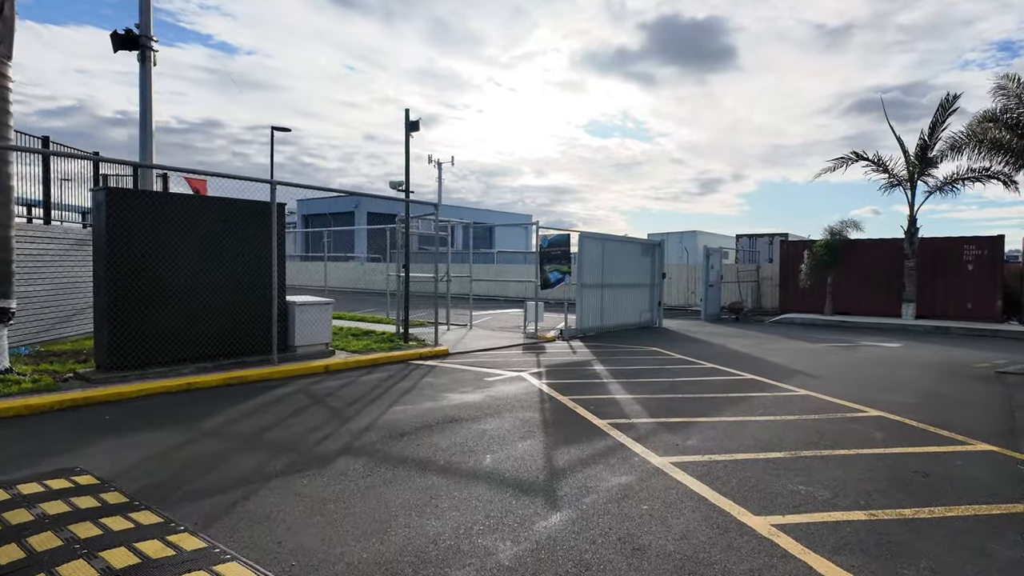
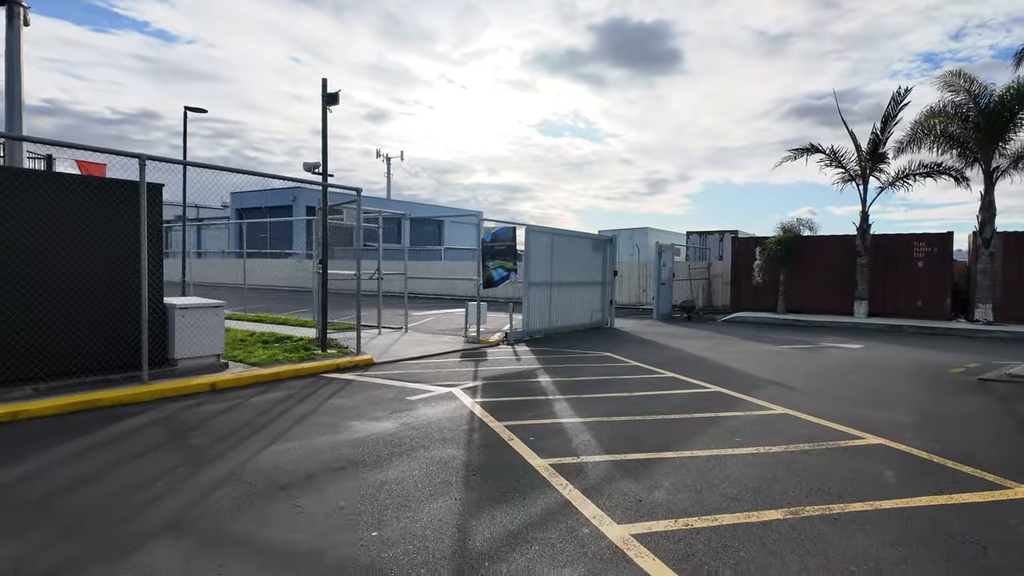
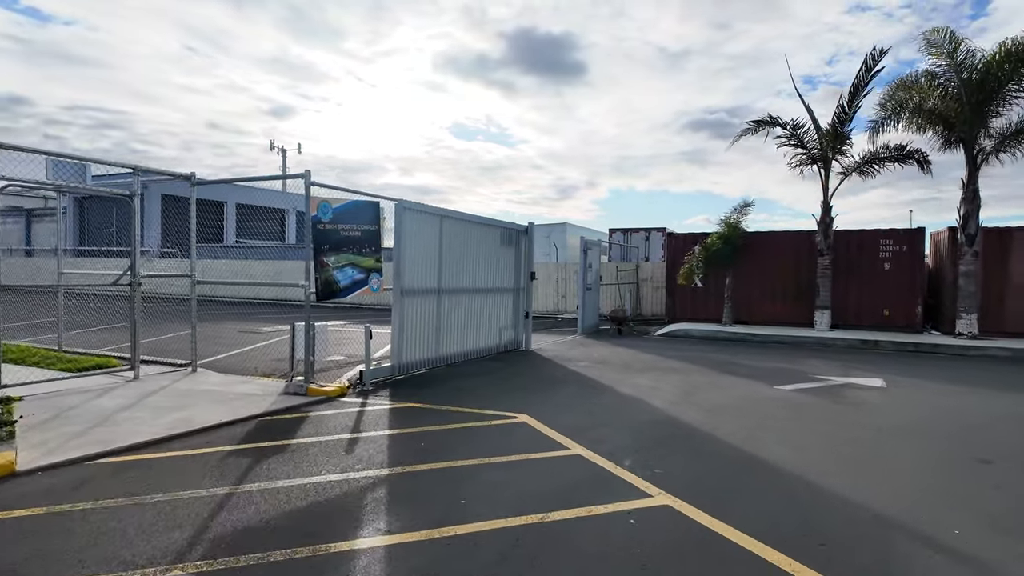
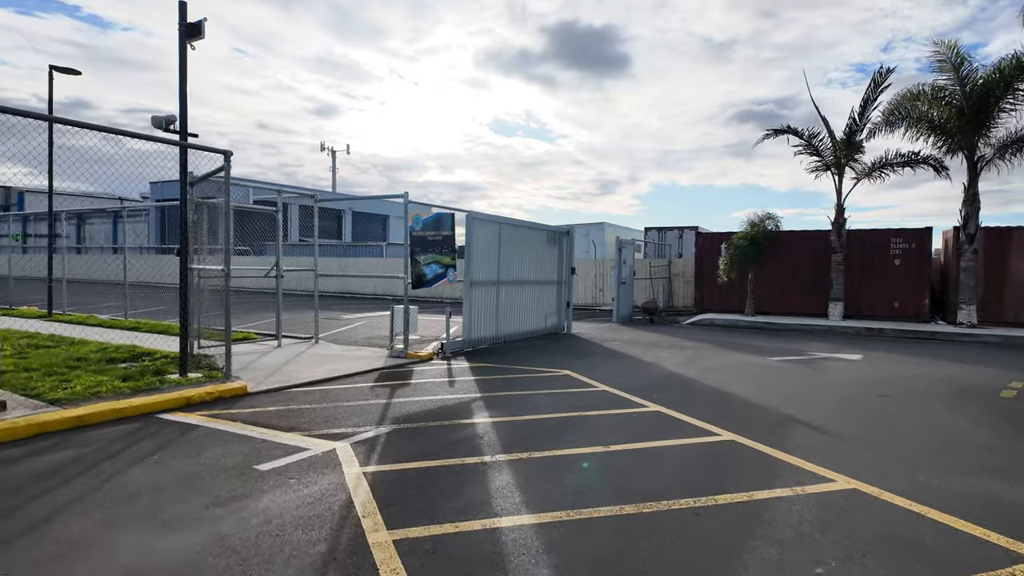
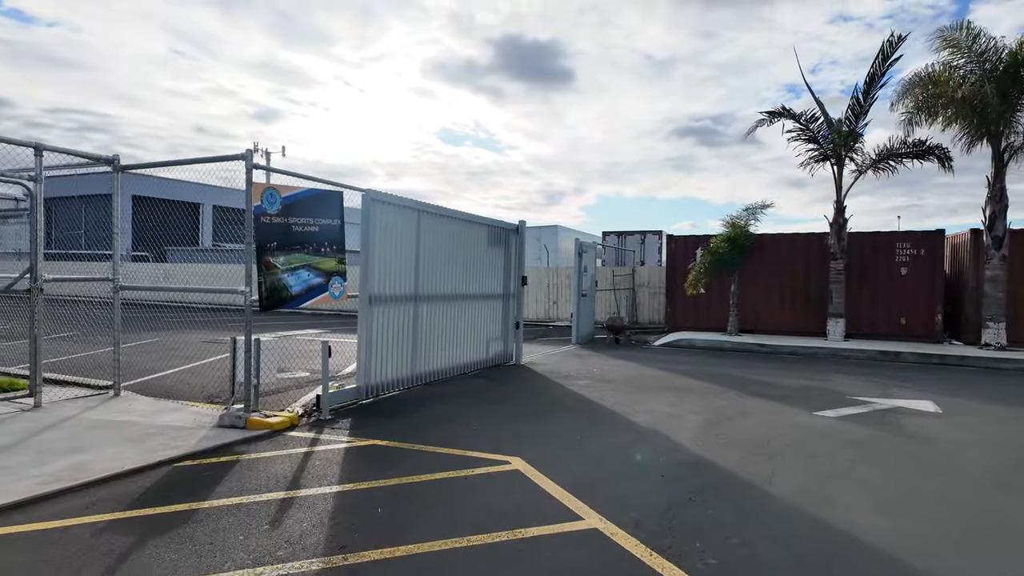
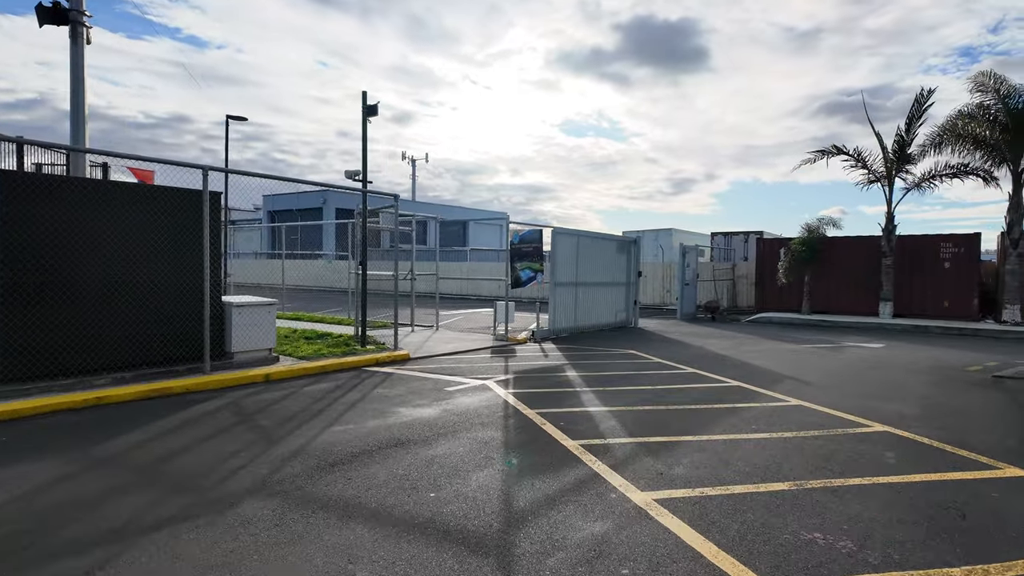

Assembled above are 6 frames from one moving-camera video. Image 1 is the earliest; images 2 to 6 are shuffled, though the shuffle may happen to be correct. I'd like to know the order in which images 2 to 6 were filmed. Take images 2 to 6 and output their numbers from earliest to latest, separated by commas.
6, 2, 4, 3, 5
